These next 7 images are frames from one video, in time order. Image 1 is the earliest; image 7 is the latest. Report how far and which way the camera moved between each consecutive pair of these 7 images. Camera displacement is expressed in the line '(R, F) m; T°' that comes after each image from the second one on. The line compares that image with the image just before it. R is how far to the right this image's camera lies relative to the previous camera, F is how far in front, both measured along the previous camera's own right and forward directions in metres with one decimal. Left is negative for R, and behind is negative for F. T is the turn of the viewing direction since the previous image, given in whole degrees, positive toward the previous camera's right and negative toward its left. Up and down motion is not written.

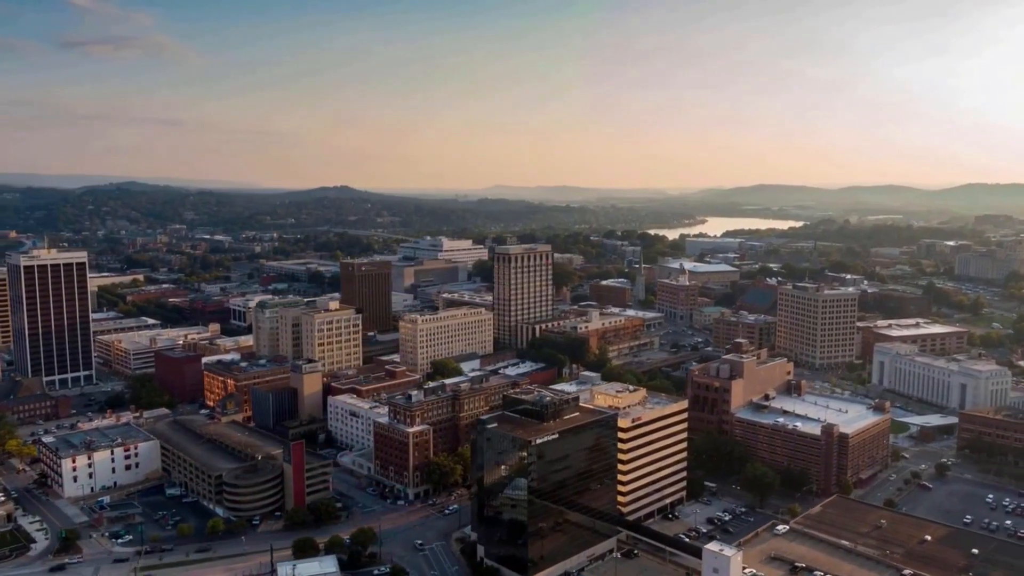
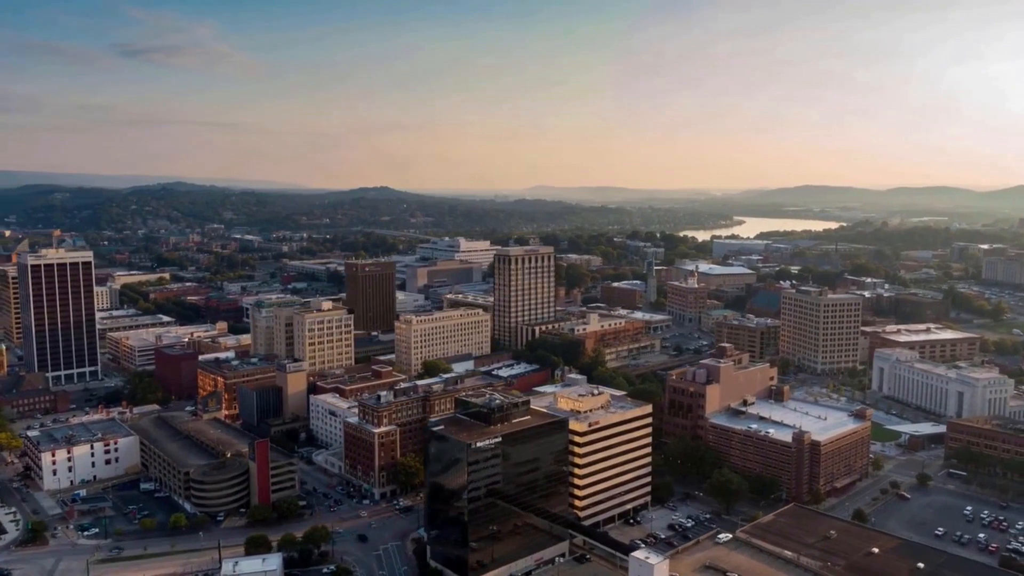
(+3.5, +0.2) m; -3°
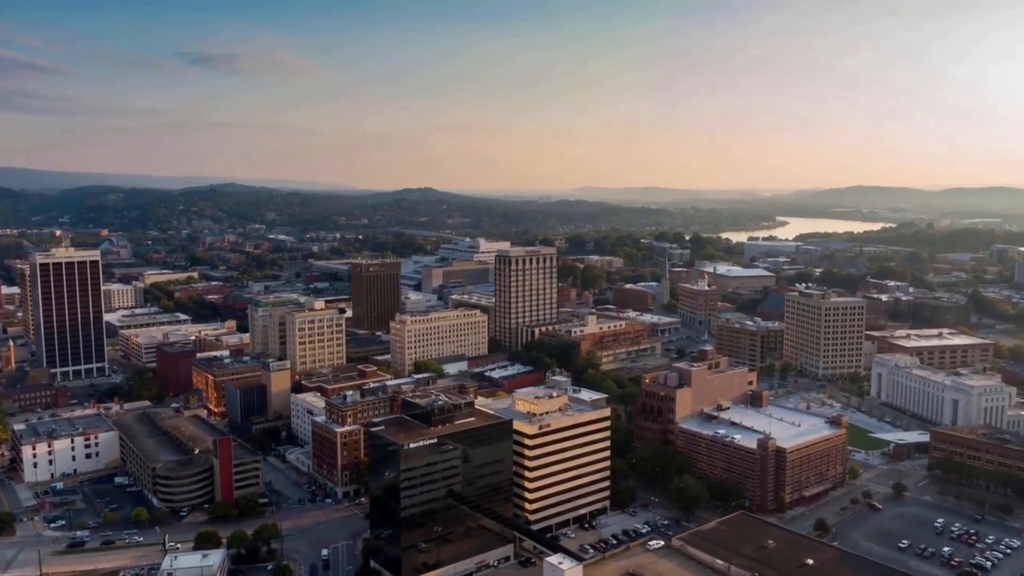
(+4.0, +0.2) m; -3°
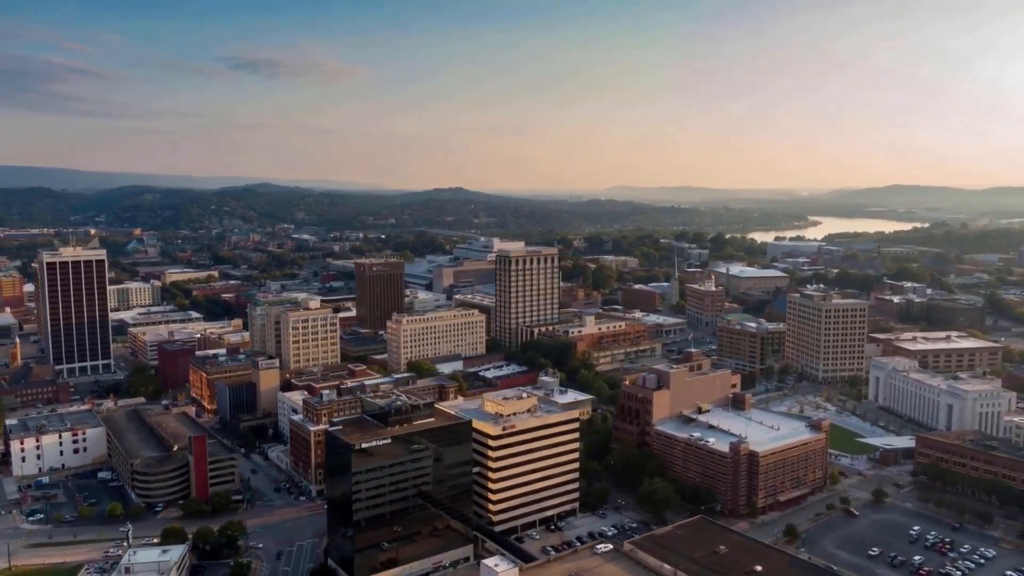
(+2.9, +0.1) m; -2°
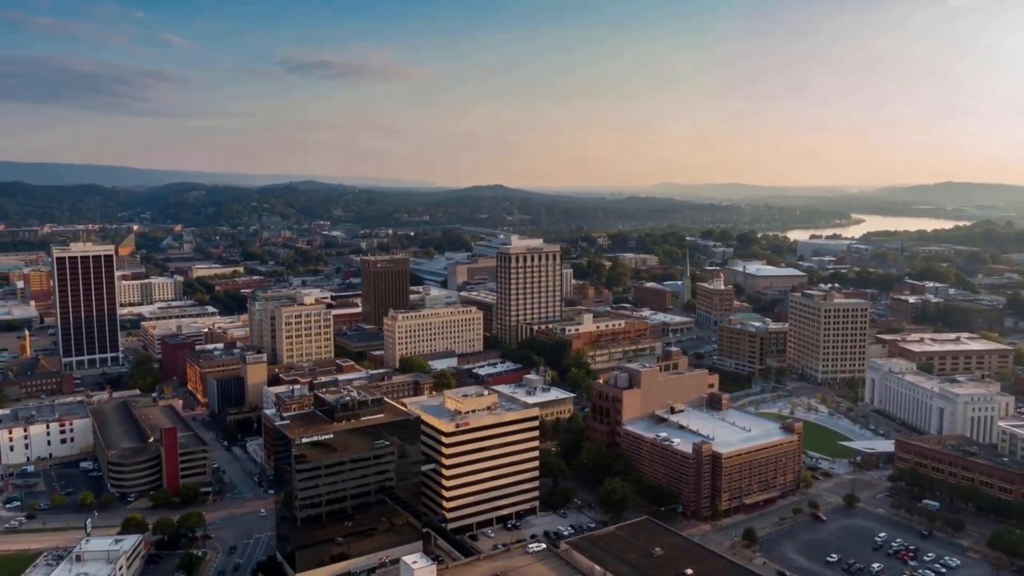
(+3.6, +0.2) m; -3°
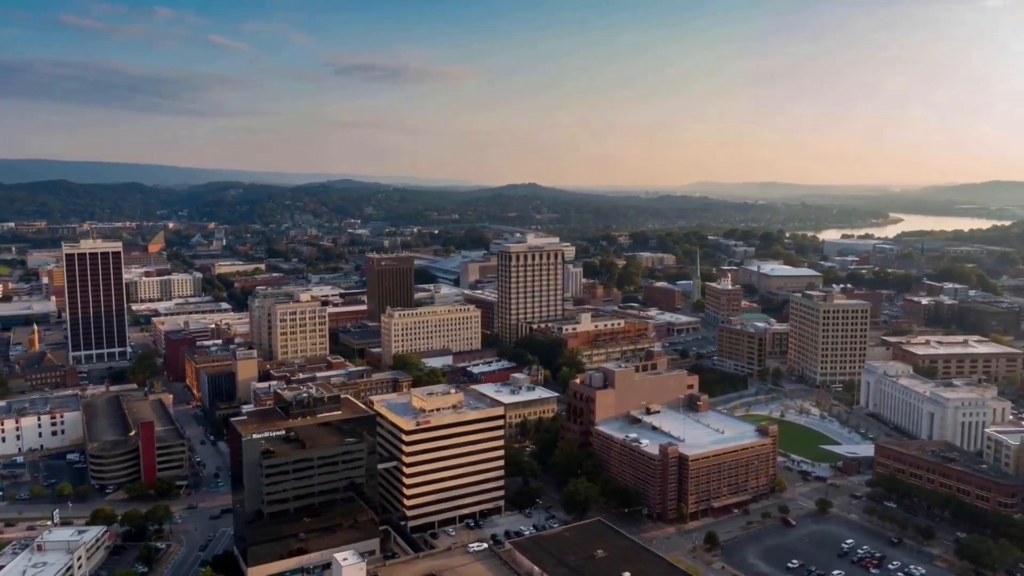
(+3.1, +0.2) m; -3°
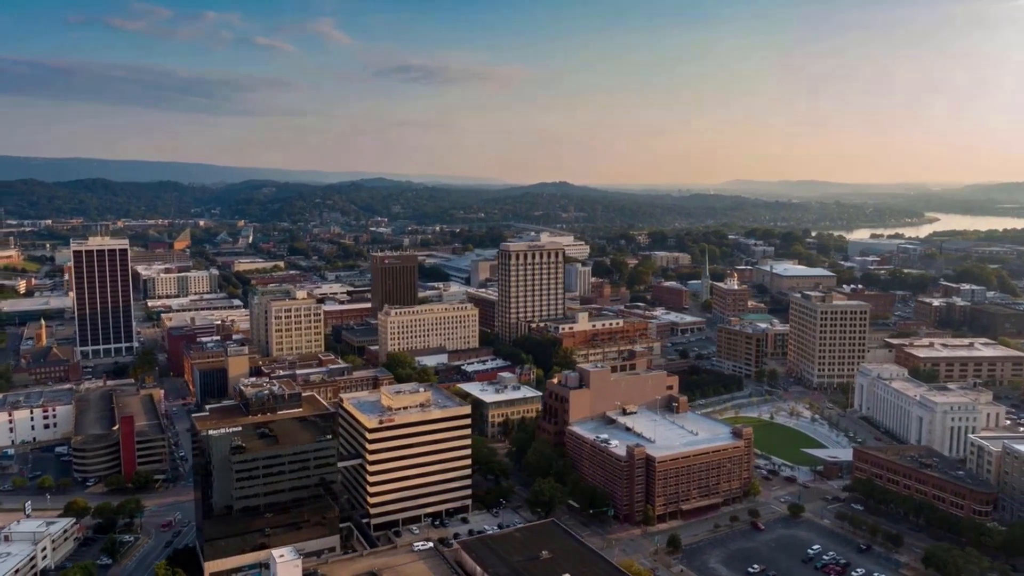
(+2.9, +0.2) m; -2°
